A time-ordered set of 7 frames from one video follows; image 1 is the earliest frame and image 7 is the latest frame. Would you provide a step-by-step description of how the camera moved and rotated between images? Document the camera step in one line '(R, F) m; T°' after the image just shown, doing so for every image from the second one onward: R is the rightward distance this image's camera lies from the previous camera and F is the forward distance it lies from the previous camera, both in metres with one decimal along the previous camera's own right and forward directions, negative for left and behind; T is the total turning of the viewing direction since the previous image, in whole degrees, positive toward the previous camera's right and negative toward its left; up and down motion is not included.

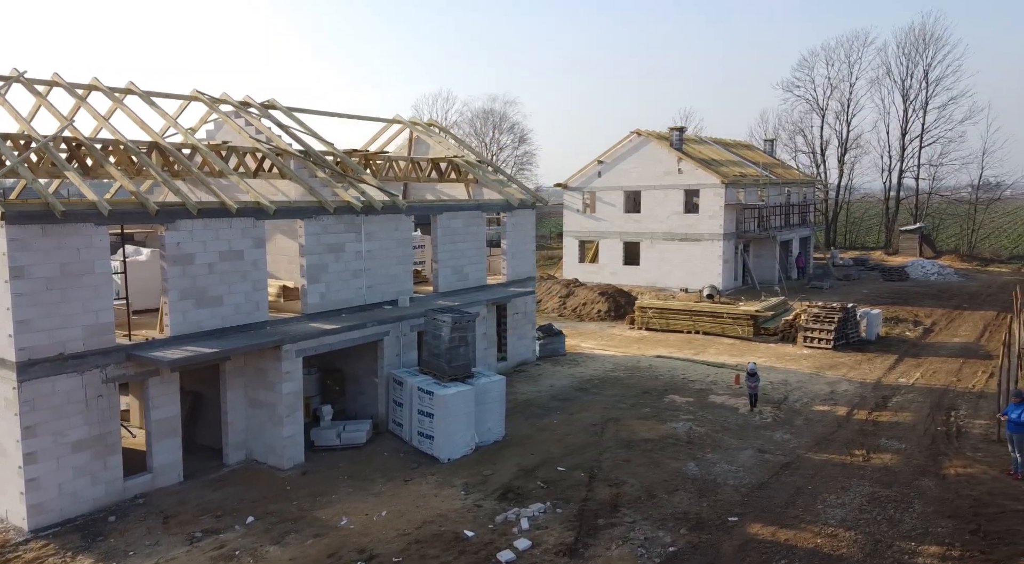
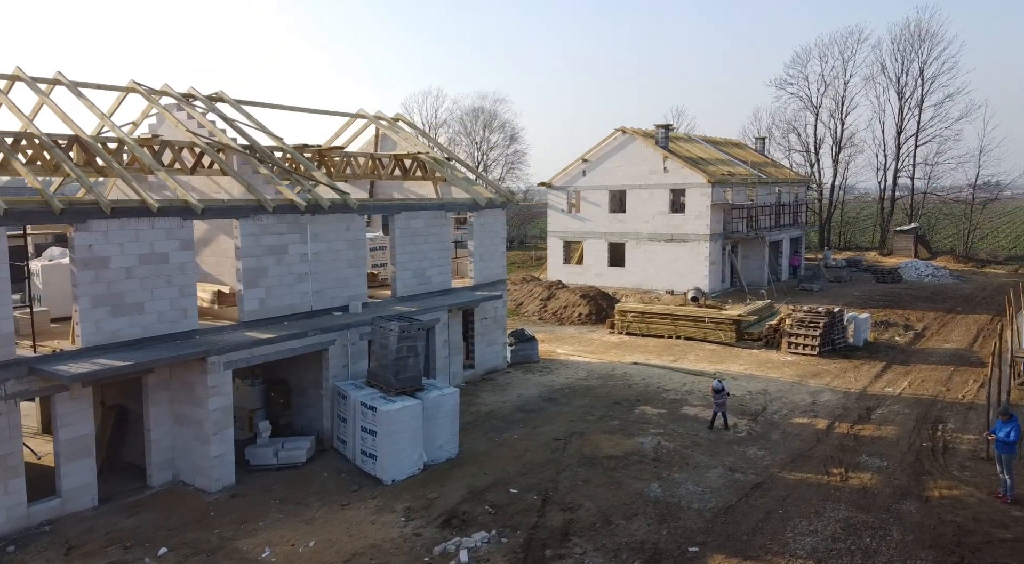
(+0.8, +1.0) m; 0°
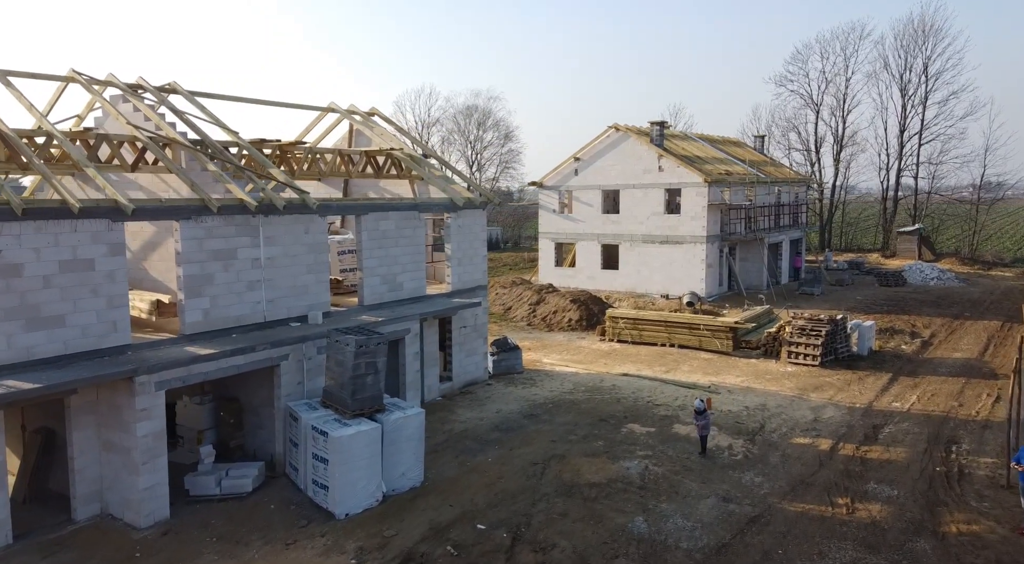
(+0.4, +1.3) m; 0°
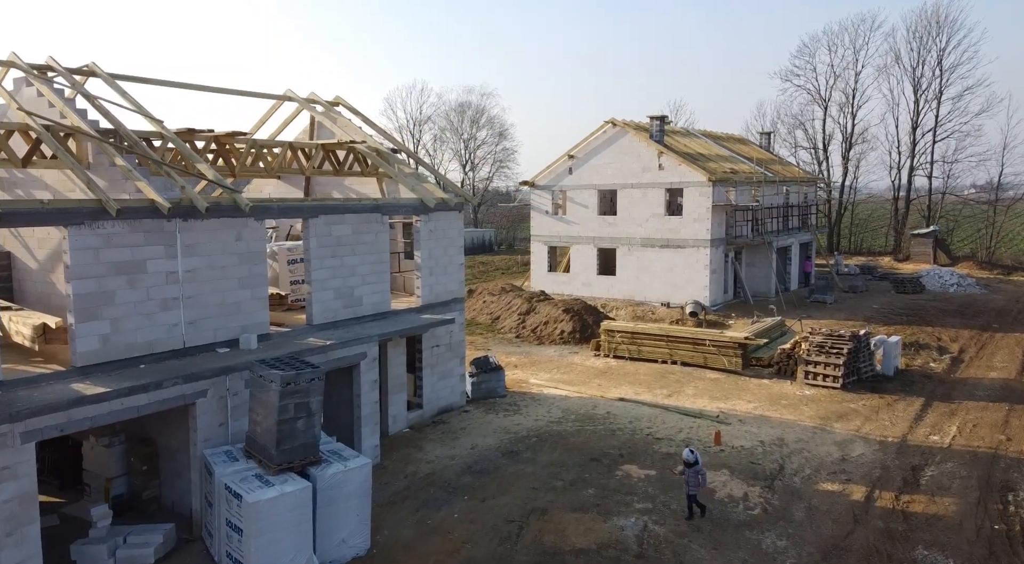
(+0.4, +2.2) m; 0°
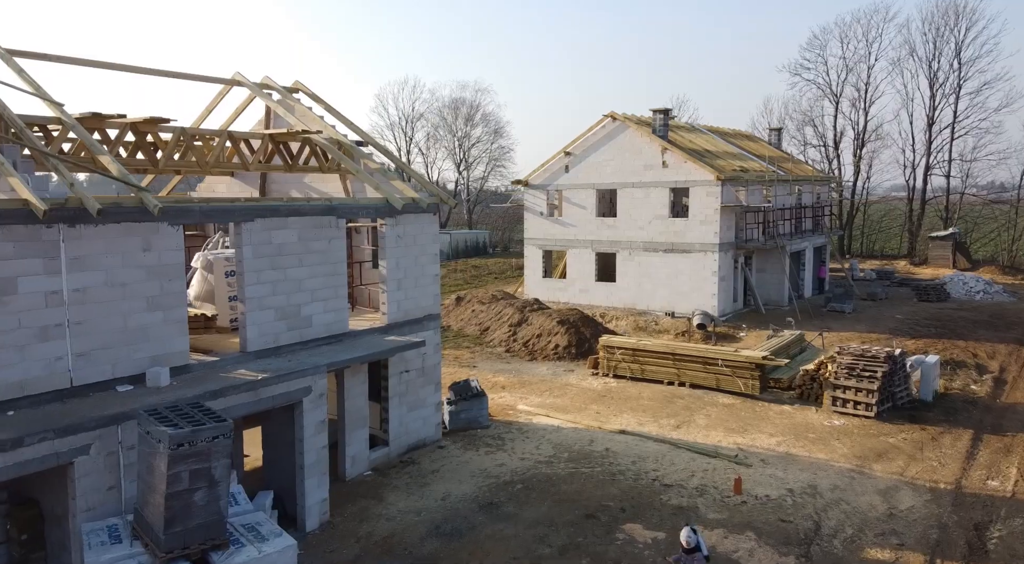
(+0.3, +2.3) m; 0°
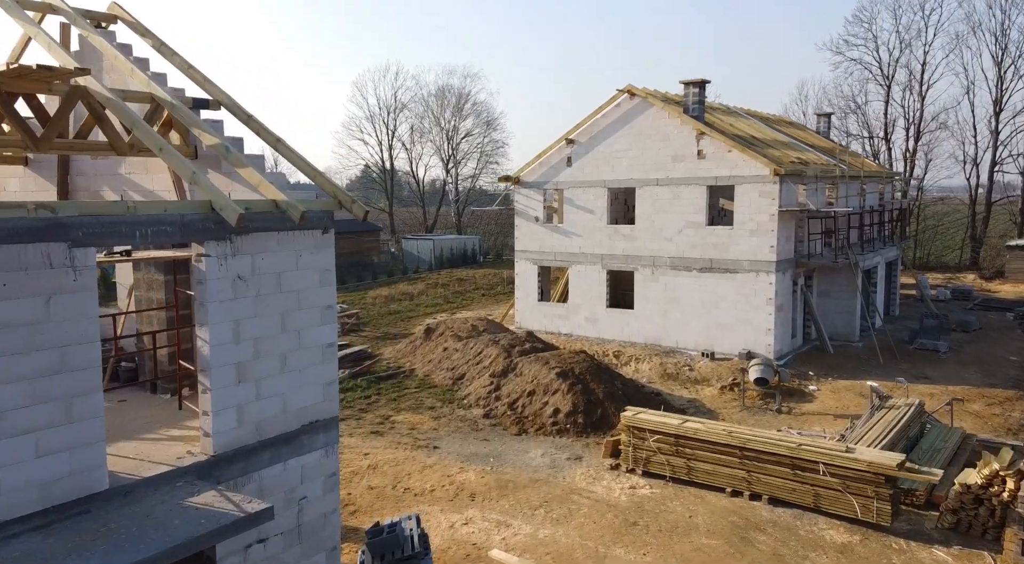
(+0.4, +6.4) m; 0°
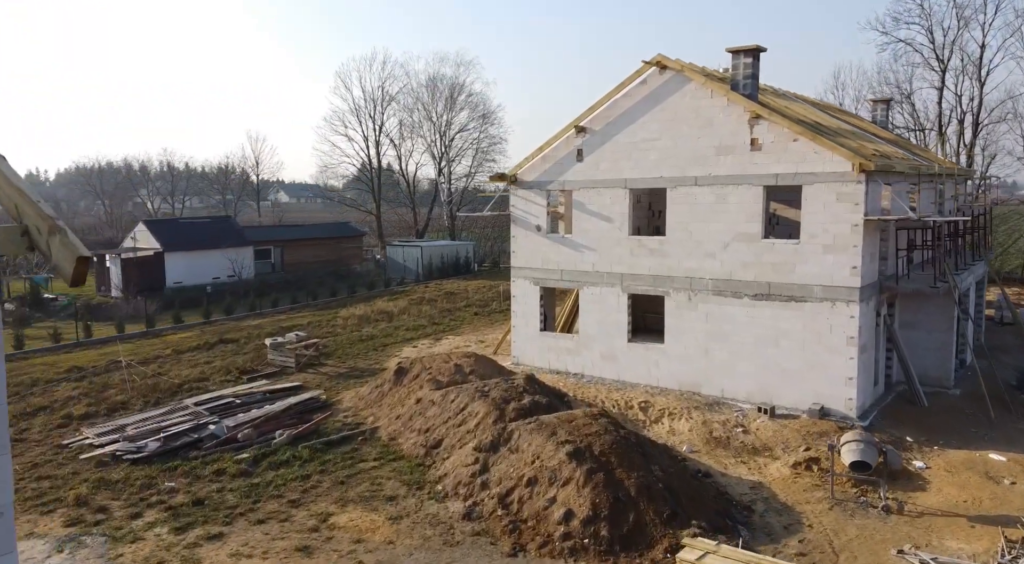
(+0.1, +4.6) m; 0°
